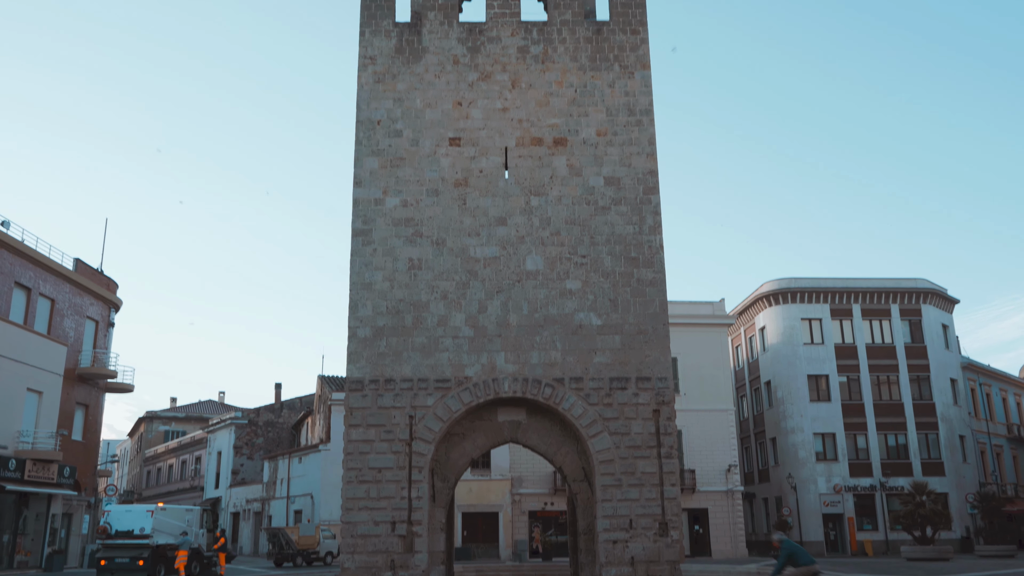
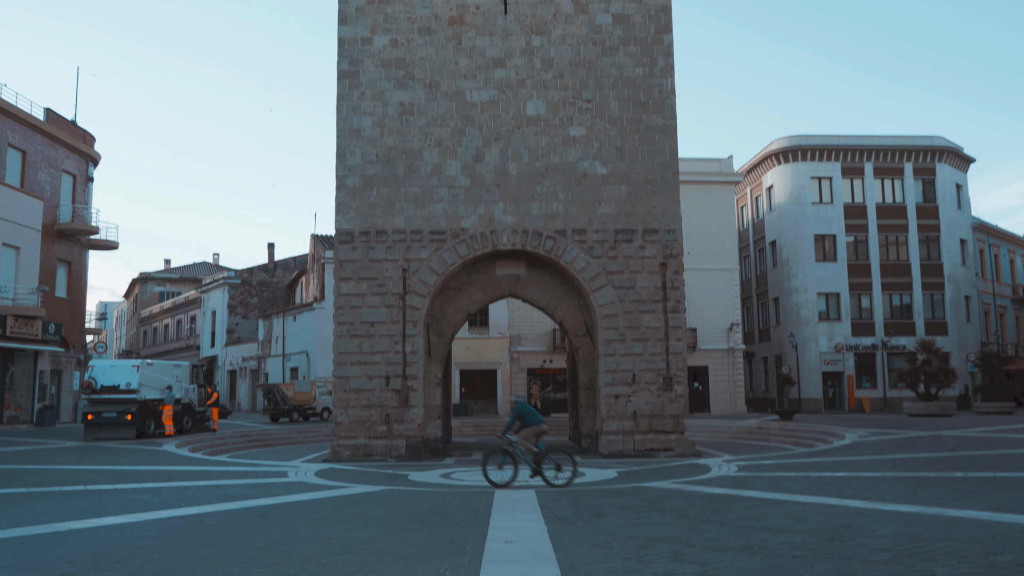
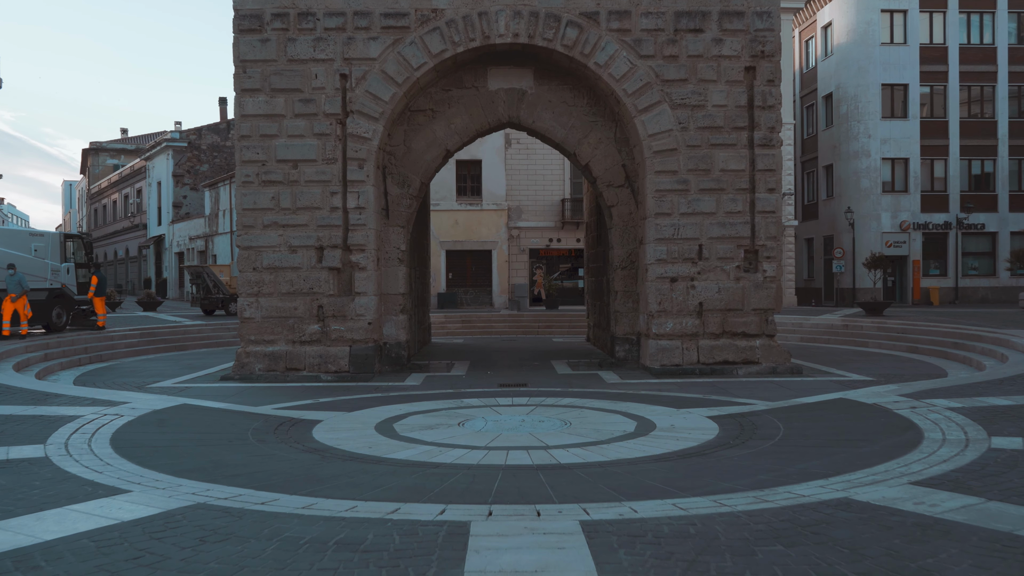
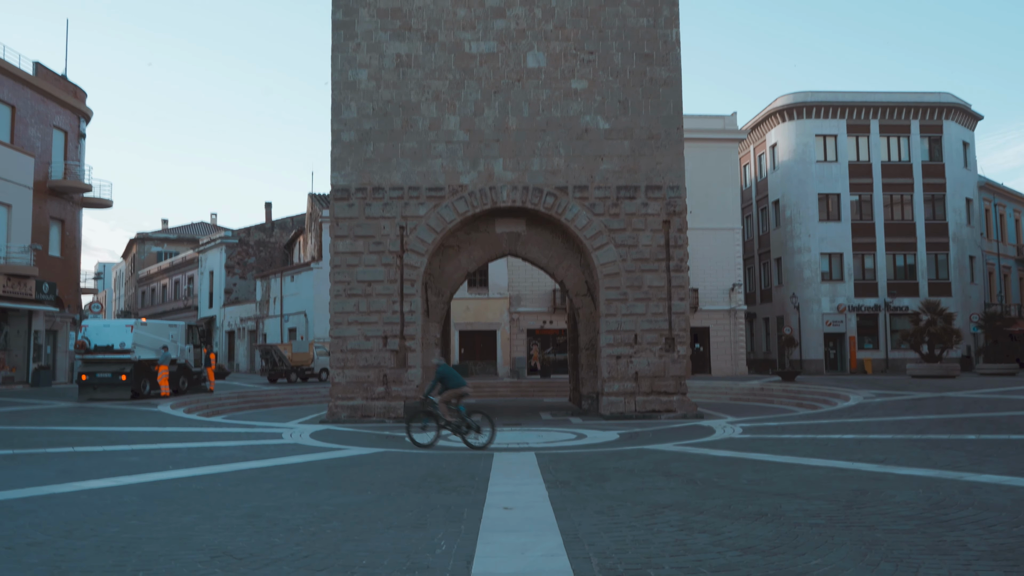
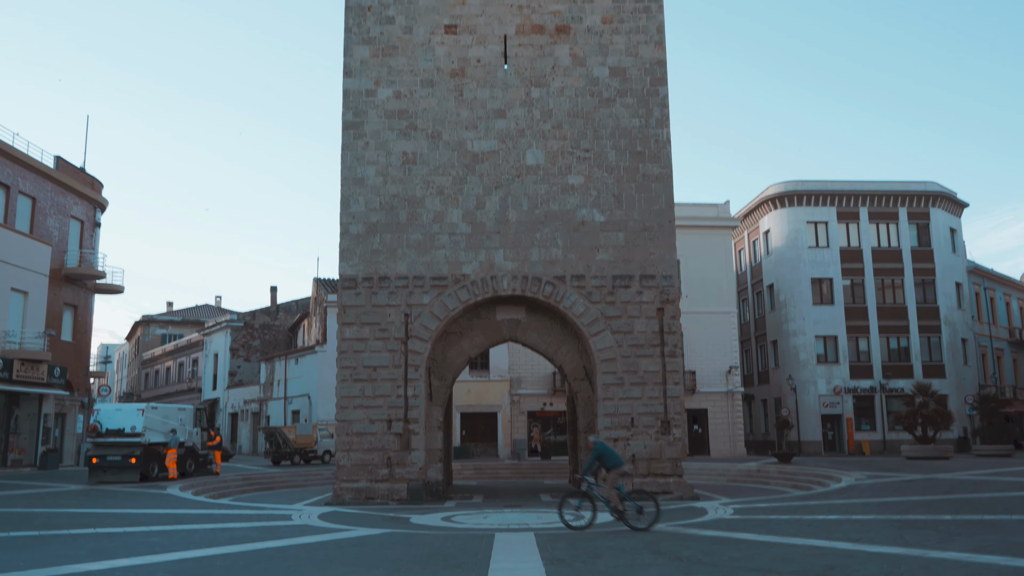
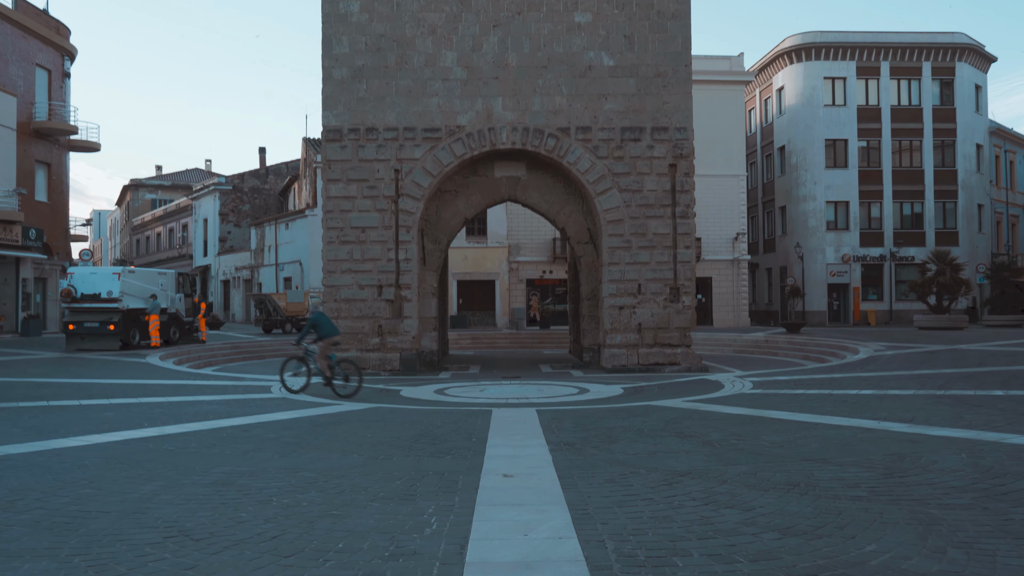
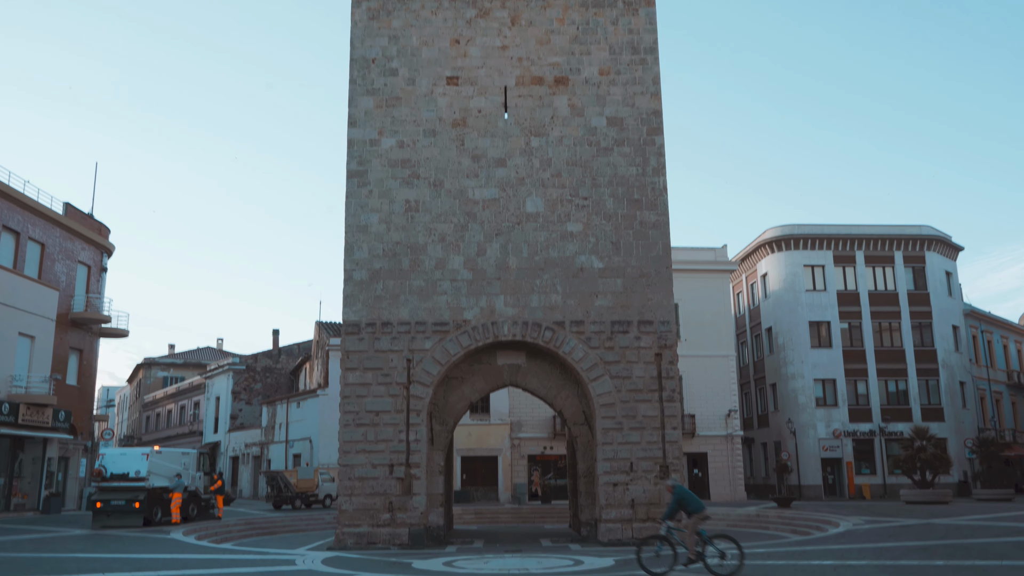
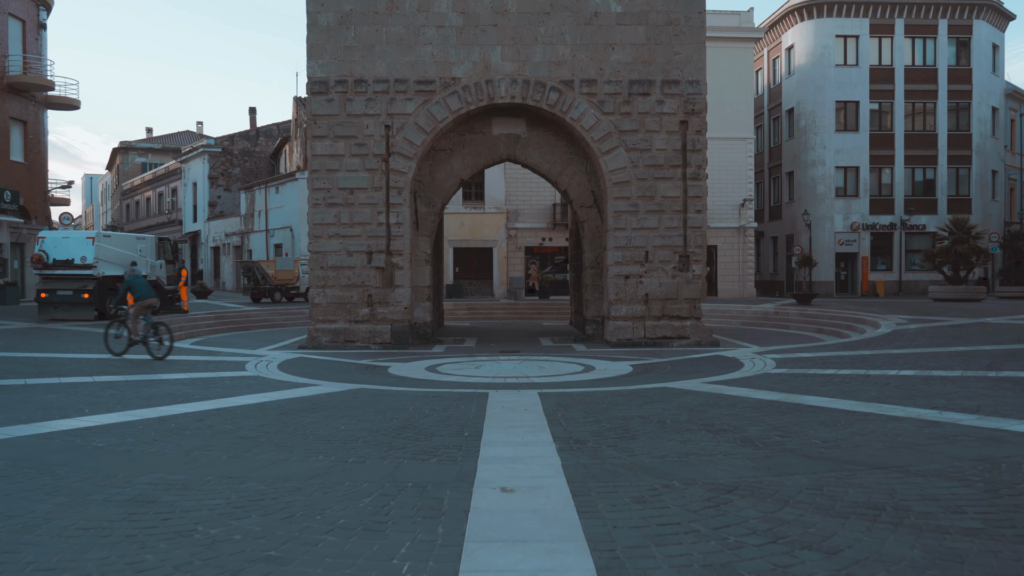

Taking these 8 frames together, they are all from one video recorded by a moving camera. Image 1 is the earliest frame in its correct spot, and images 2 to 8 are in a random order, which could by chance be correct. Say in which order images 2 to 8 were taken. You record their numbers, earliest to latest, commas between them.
7, 5, 2, 4, 6, 8, 3
